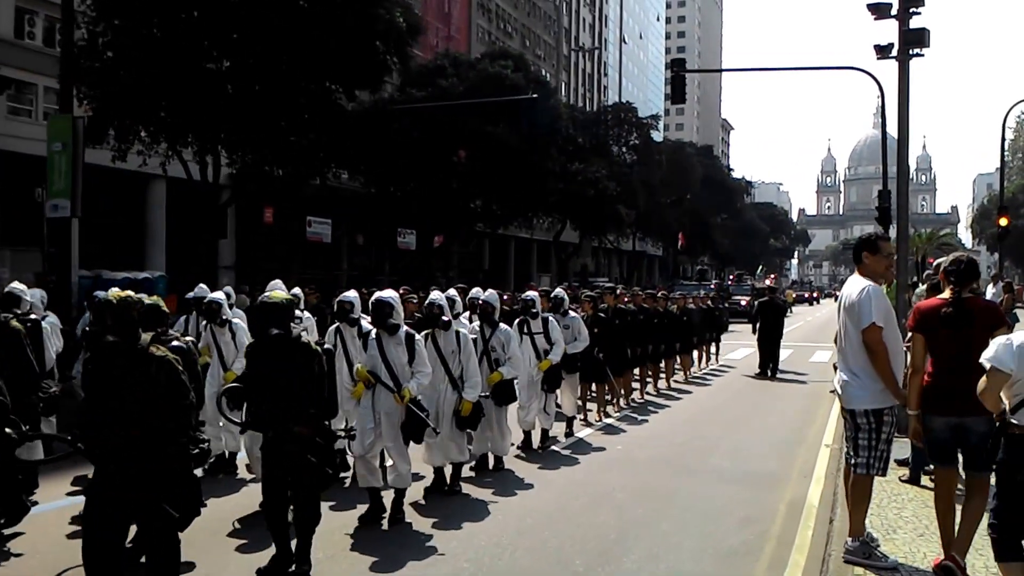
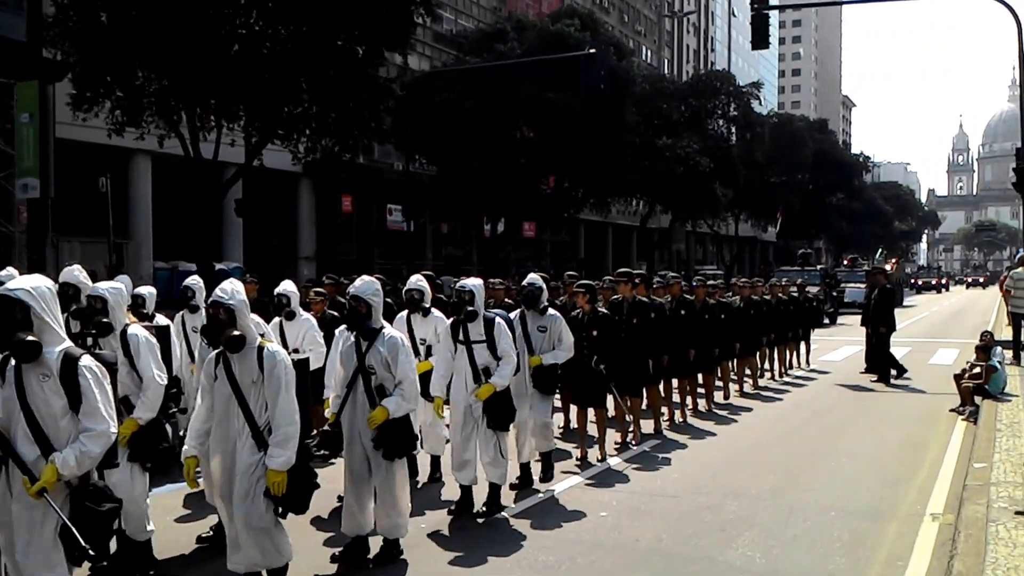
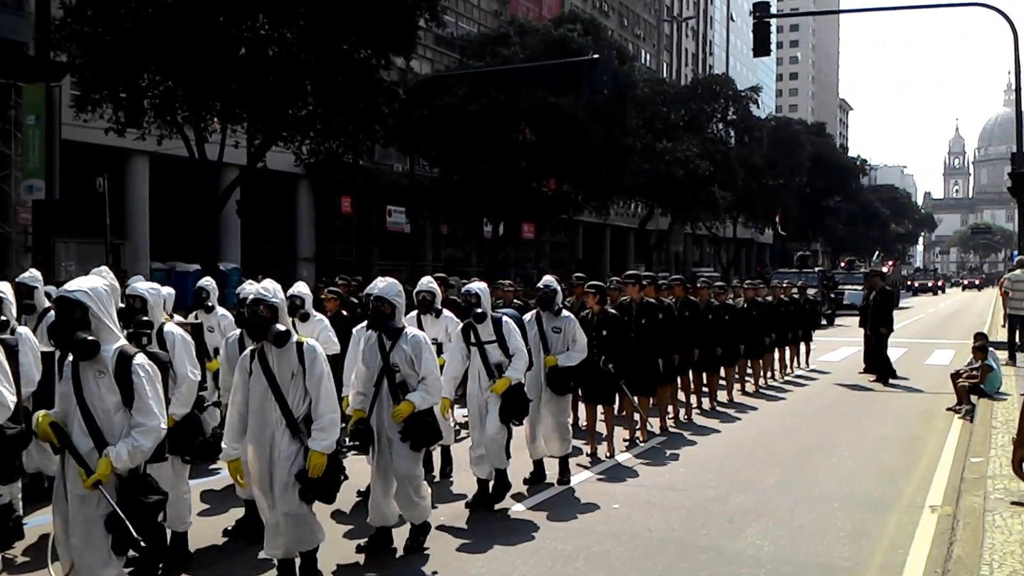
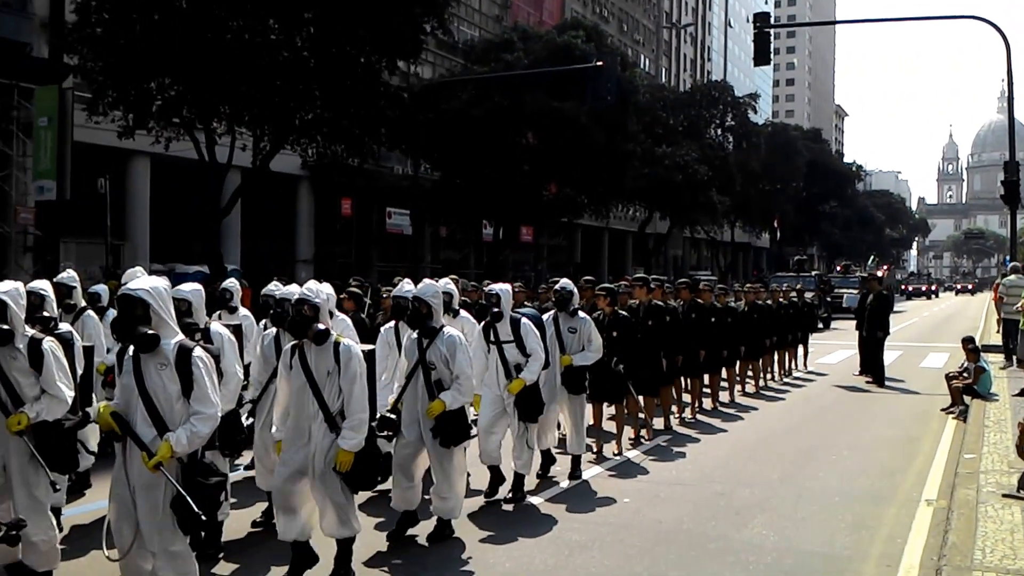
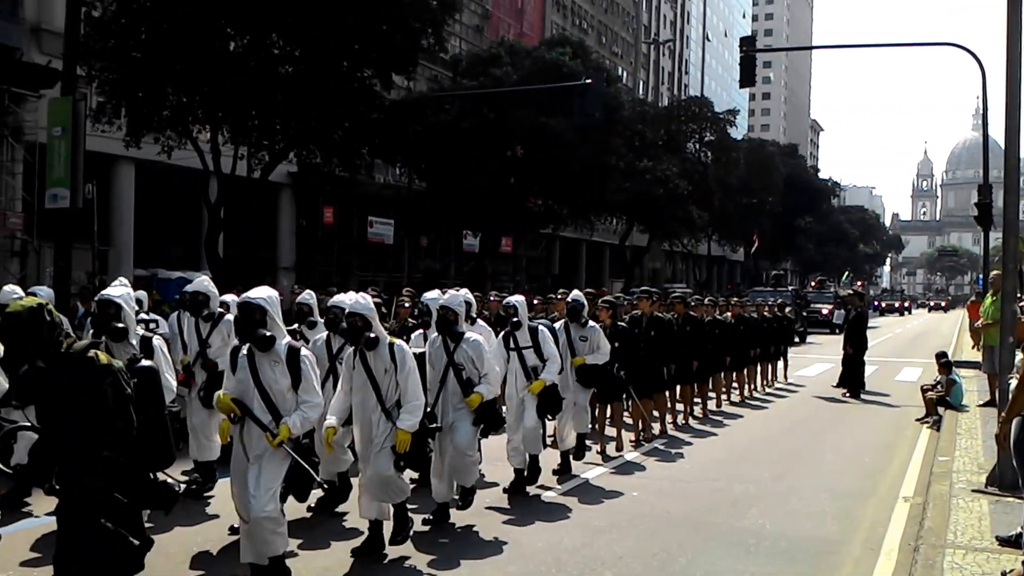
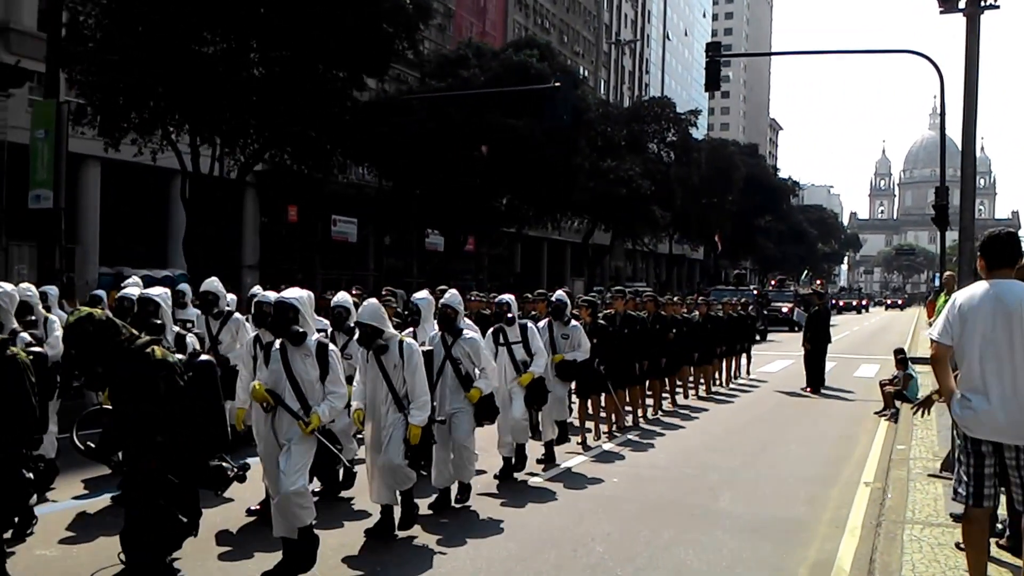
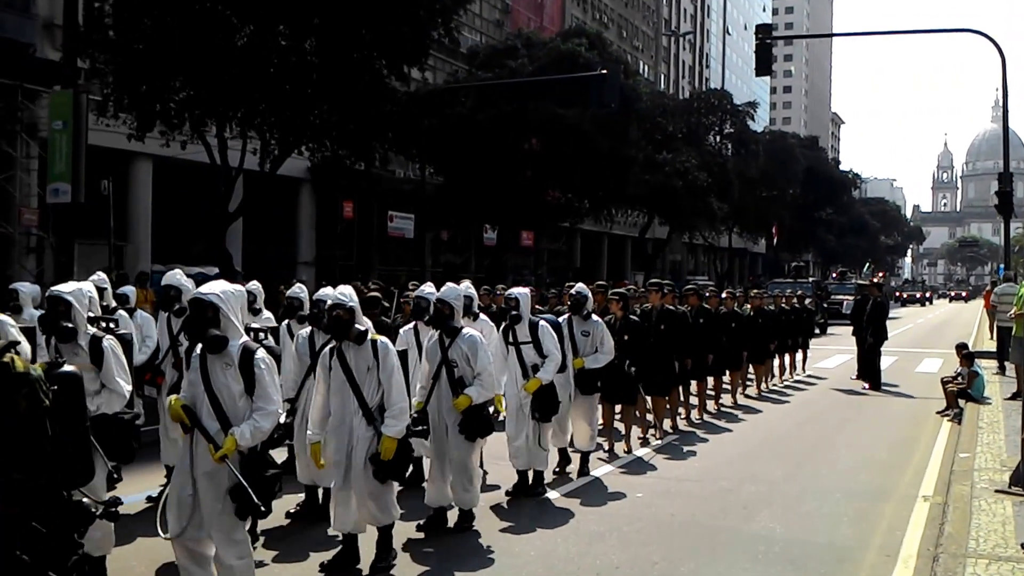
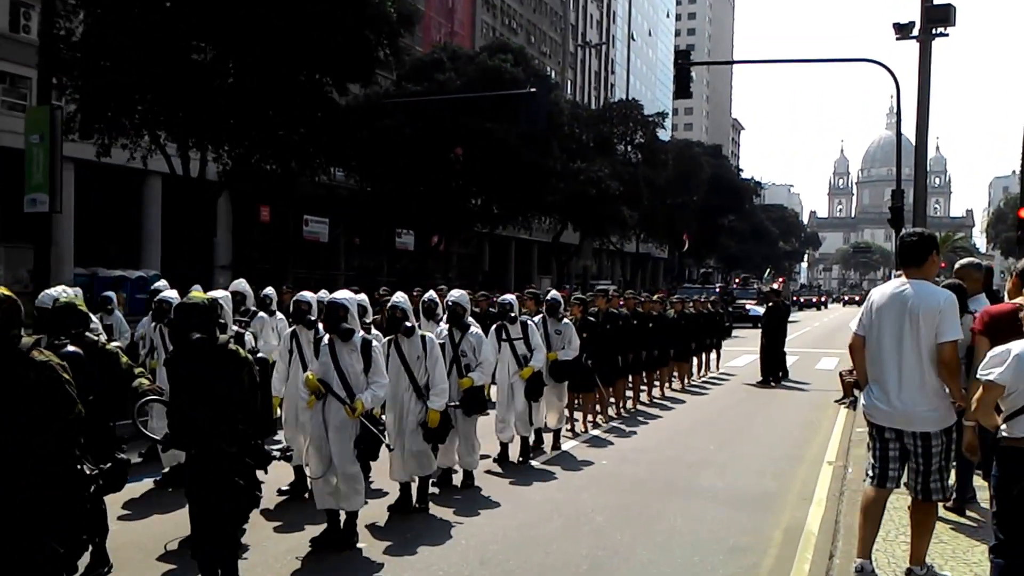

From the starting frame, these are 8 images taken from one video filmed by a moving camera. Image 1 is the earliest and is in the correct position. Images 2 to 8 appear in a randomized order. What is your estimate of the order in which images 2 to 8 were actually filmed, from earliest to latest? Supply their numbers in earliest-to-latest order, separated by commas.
8, 6, 5, 7, 4, 3, 2
